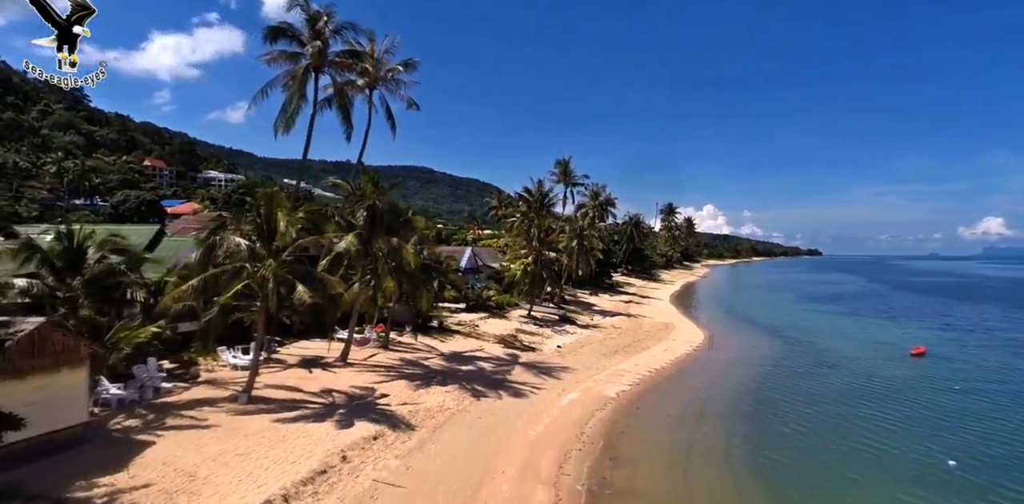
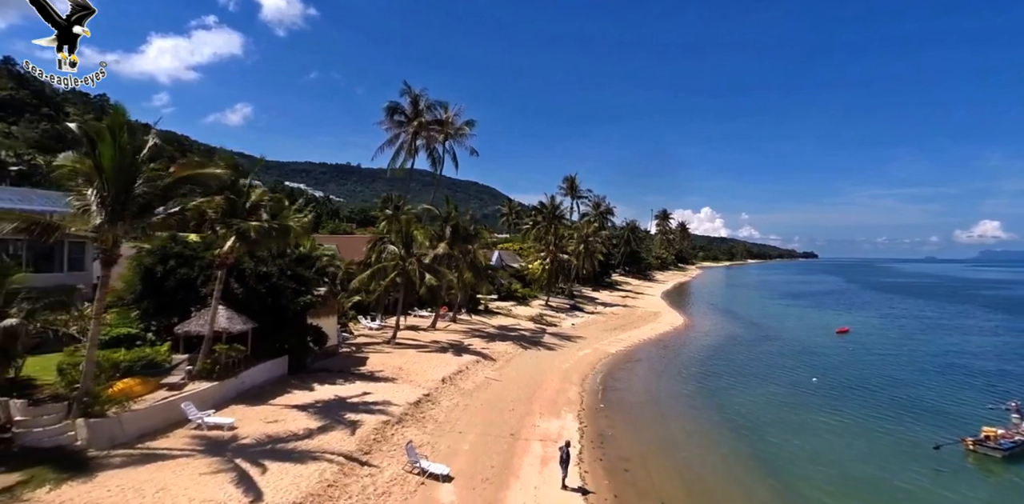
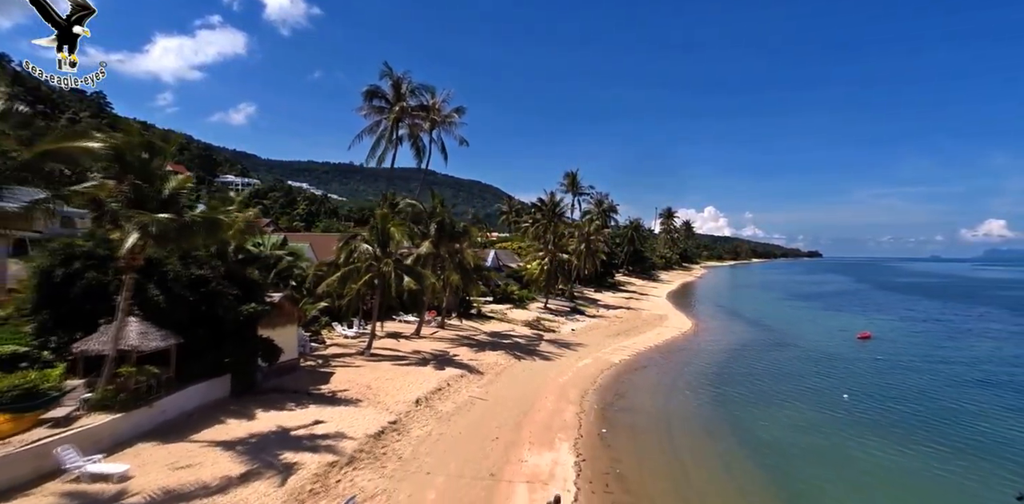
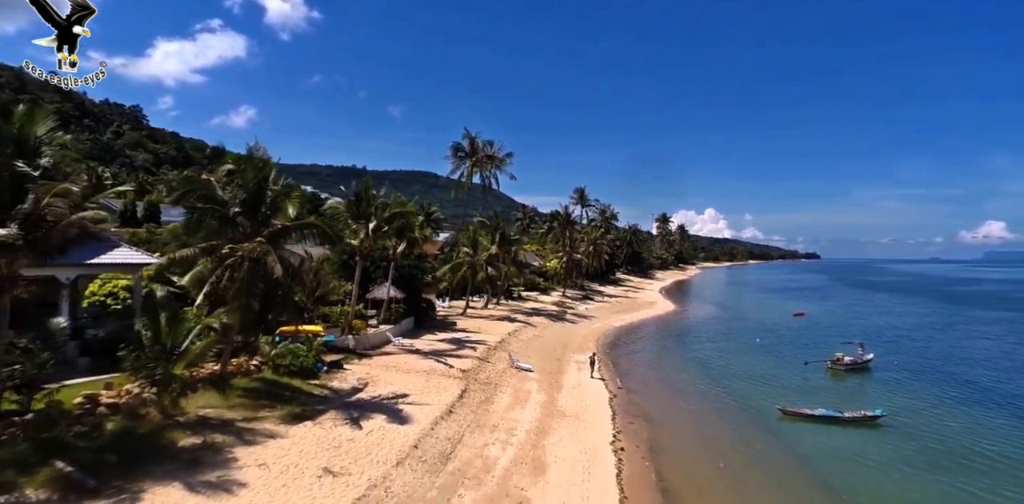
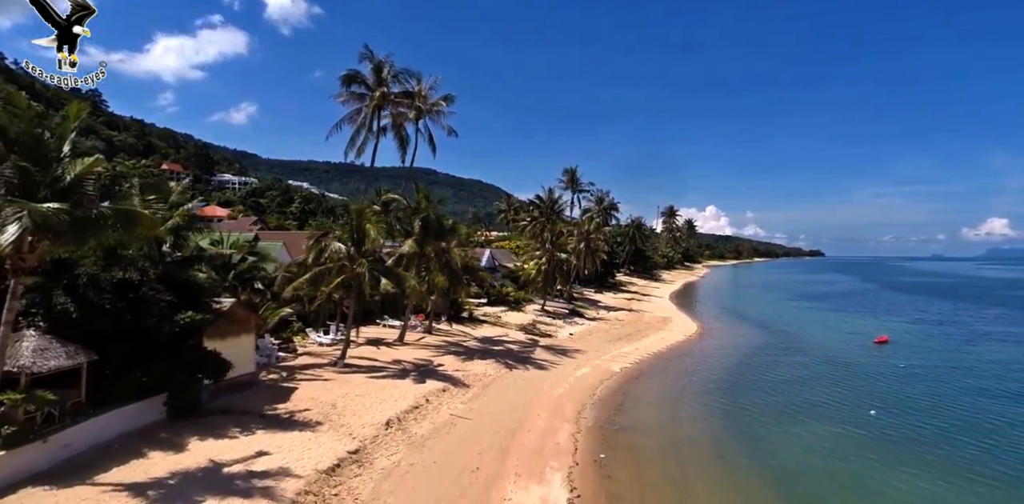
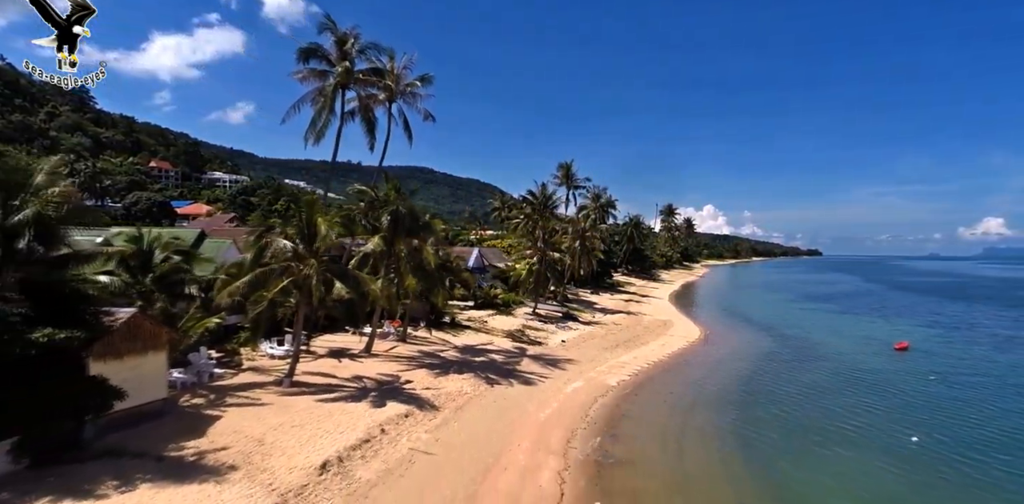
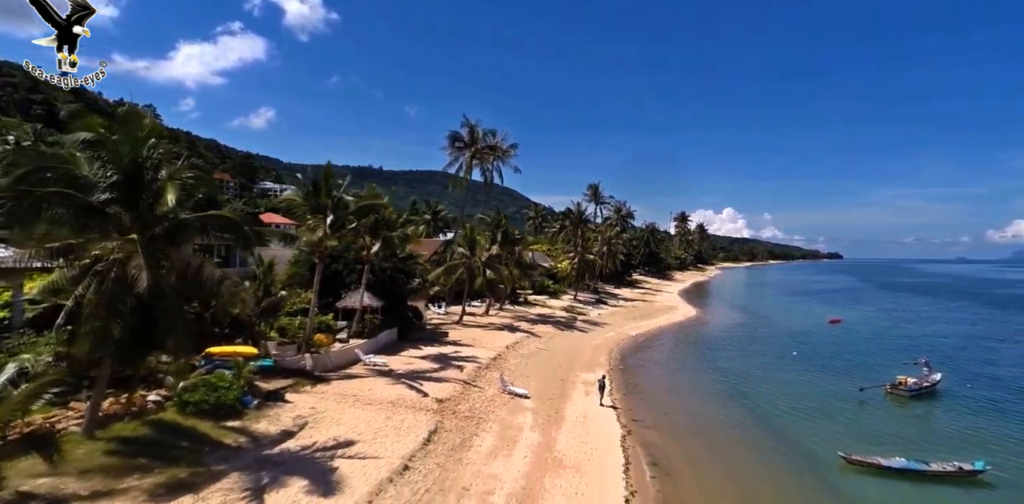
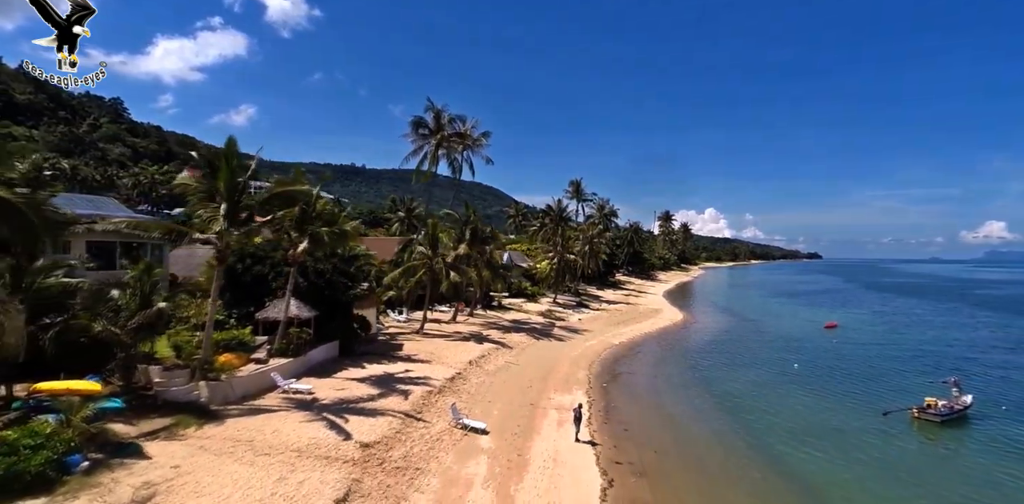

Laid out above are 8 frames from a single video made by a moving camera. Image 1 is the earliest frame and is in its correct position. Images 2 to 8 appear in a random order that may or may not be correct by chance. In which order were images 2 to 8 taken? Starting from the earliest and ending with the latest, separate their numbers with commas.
6, 5, 3, 2, 8, 7, 4
